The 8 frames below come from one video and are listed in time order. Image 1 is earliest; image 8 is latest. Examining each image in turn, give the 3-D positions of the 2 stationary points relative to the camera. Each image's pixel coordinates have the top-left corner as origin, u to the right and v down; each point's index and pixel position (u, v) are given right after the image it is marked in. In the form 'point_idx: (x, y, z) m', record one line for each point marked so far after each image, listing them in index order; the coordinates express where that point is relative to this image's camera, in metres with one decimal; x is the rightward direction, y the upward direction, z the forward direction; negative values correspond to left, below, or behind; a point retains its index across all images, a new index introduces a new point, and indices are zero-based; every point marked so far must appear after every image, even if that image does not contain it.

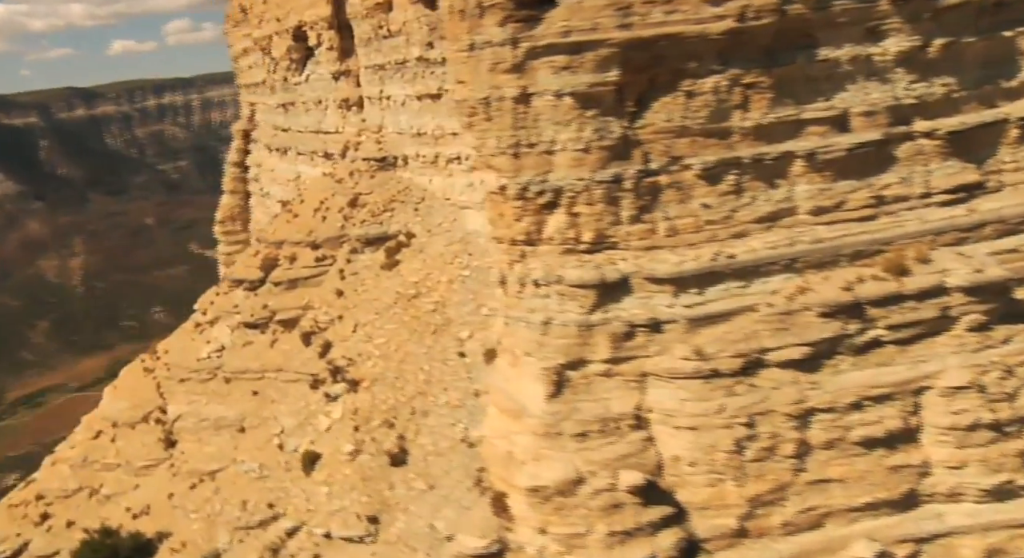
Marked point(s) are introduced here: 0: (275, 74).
0: (-2.5, +2.1, +8.6) m
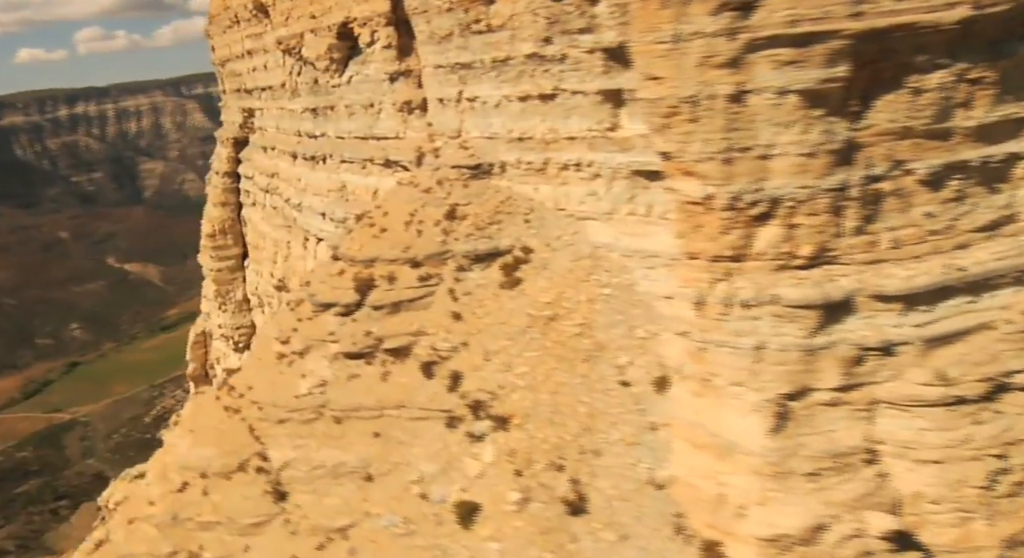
0: (-2.0, +1.9, +7.9) m
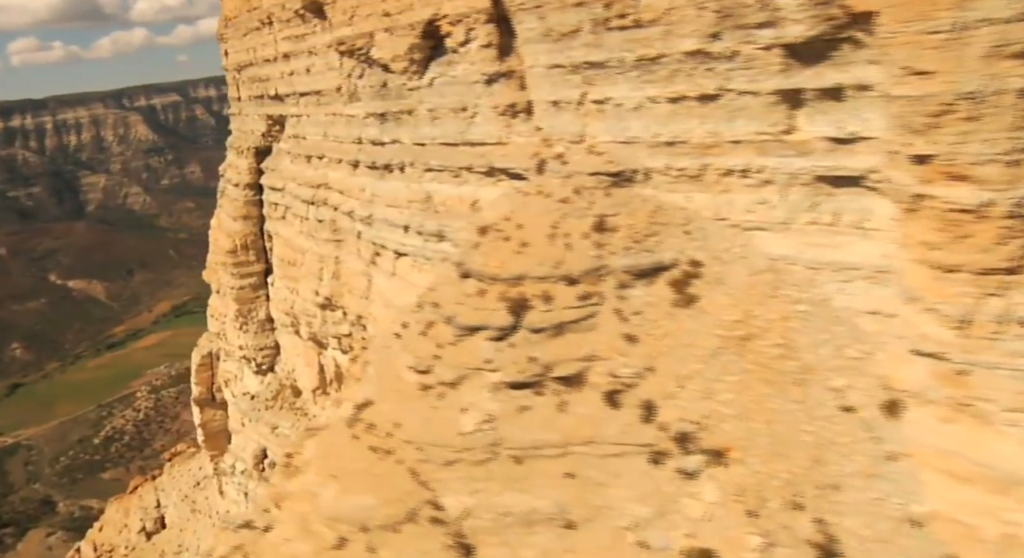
0: (-1.3, +1.8, +7.4) m
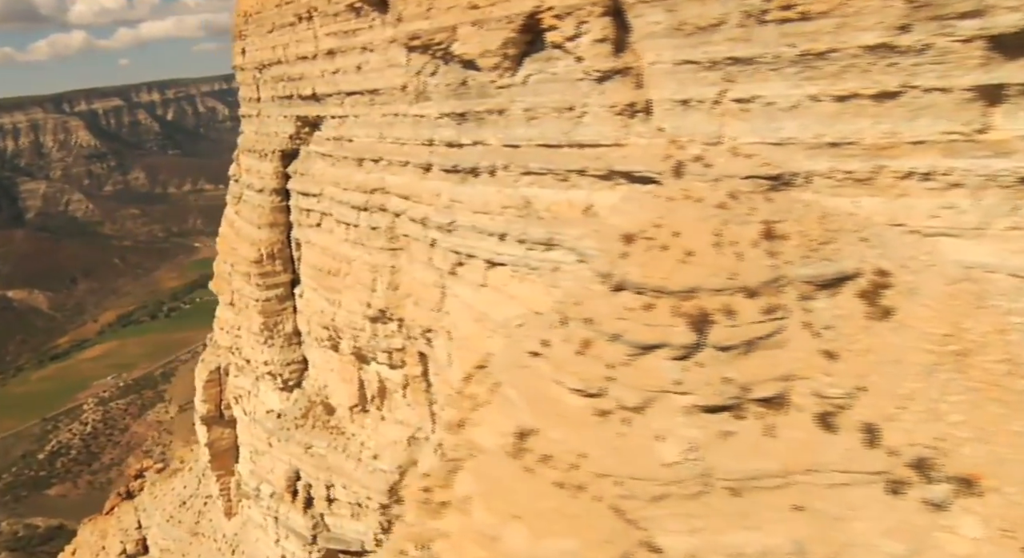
0: (-0.6, +1.7, +6.9) m
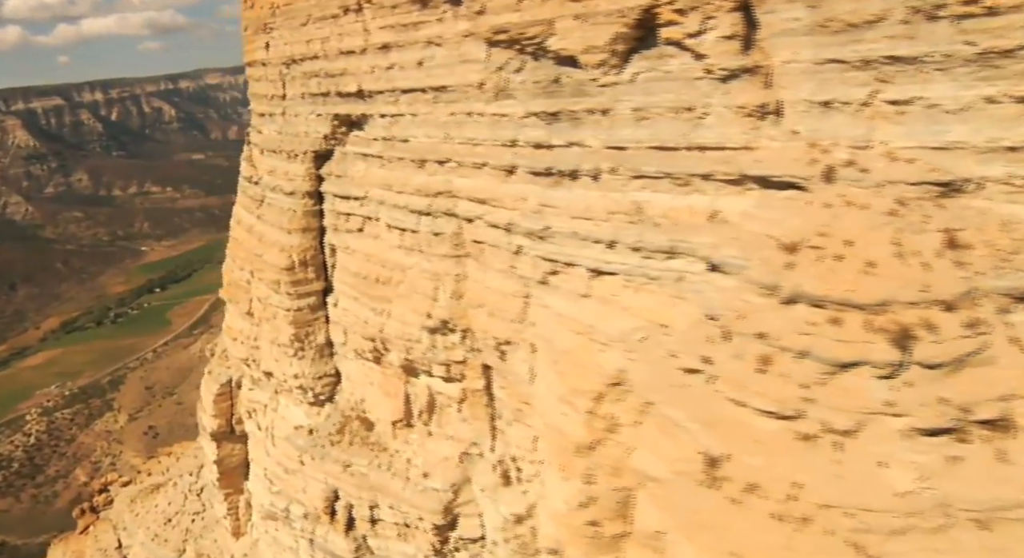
0: (+0.1, +1.6, +6.5) m
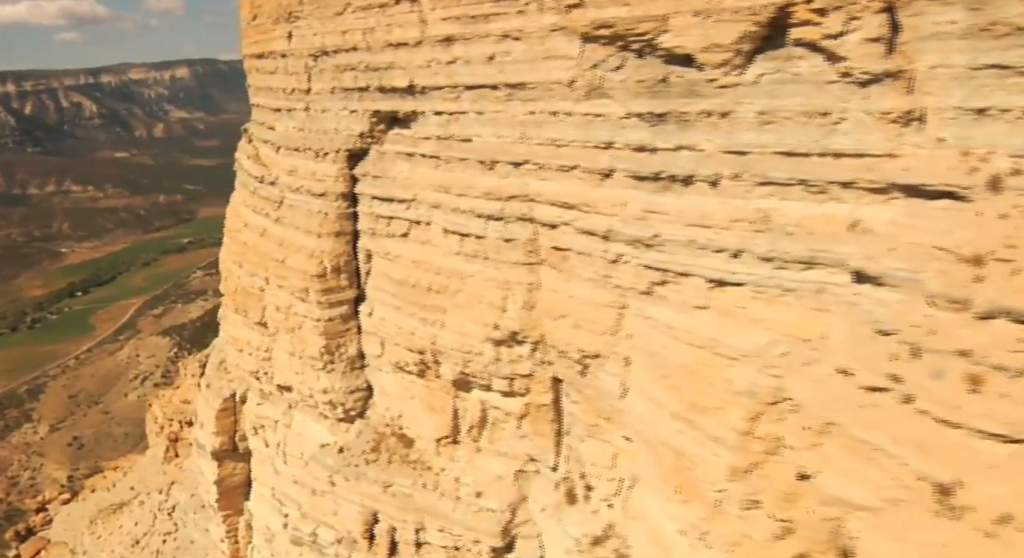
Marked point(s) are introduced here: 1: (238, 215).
0: (+0.9, +1.5, +6.2) m
1: (-3.6, +0.9, +11.1) m
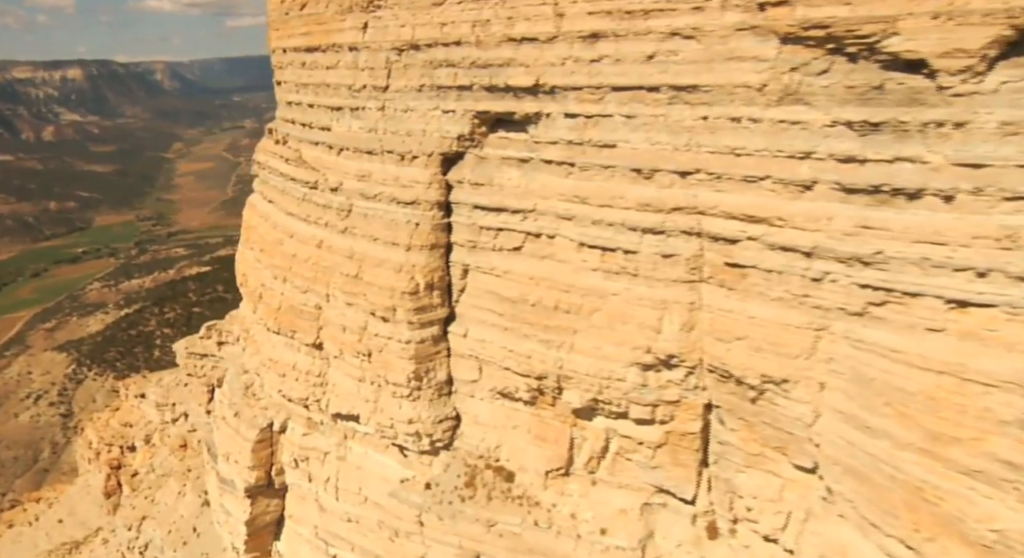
0: (+2.2, +1.4, +5.7) m
1: (-2.8, +0.7, +10.0) m
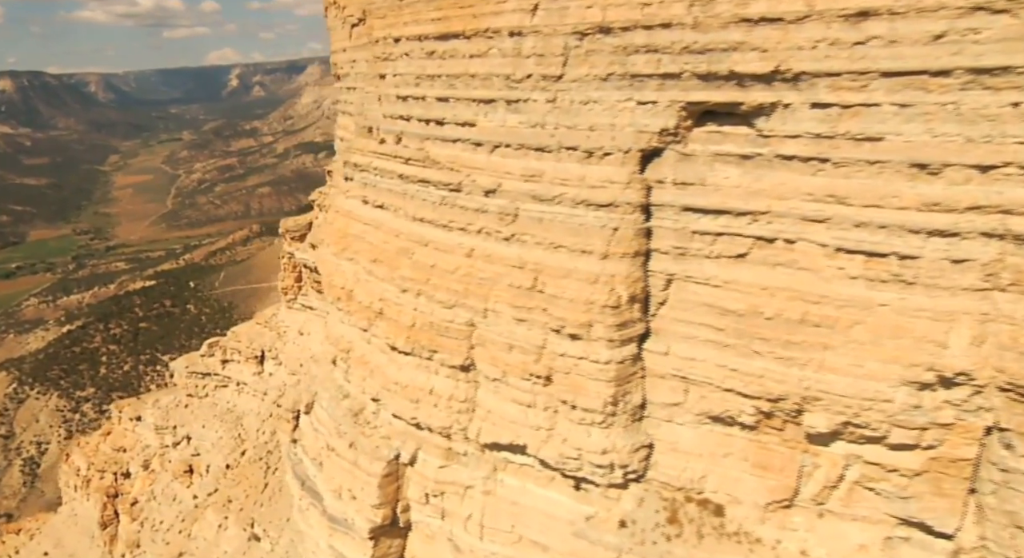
0: (+4.1, +1.4, +5.1) m
1: (-1.2, +0.5, +9.0) m
